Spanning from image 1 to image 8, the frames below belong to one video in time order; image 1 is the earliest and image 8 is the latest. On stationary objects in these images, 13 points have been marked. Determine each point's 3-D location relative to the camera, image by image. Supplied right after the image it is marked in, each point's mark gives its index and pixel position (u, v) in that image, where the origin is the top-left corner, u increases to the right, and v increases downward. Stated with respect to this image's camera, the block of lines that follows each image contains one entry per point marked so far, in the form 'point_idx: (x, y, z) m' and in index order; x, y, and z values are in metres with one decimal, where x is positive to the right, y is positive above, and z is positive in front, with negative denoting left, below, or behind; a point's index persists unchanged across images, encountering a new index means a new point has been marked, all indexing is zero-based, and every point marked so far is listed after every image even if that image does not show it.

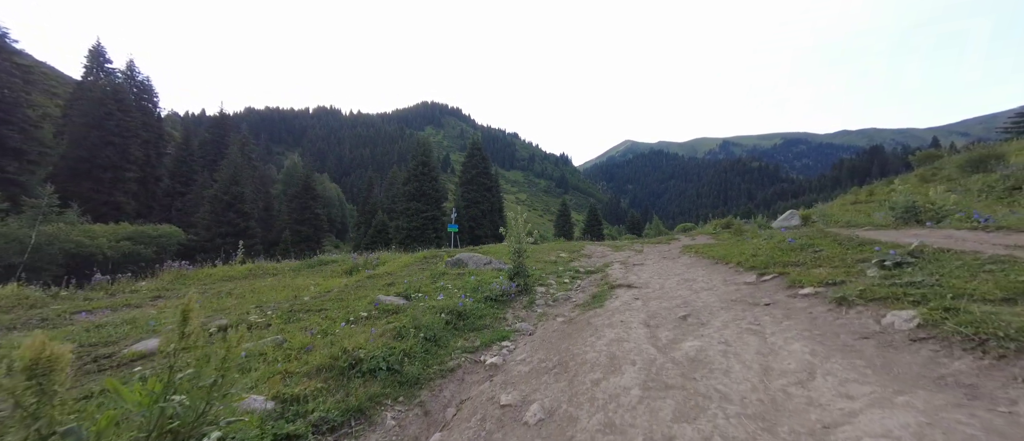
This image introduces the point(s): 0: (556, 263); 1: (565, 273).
0: (+1.6, -1.8, +12.8) m
1: (+1.7, -1.8, +10.7) m
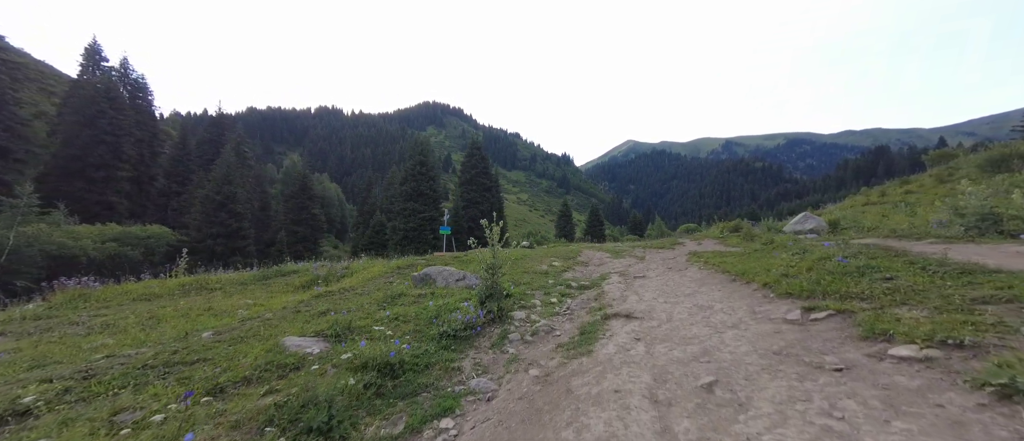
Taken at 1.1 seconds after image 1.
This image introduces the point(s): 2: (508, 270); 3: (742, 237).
0: (+1.1, -2.0, +11.3) m
1: (+1.2, -2.0, +9.2) m
2: (-0.2, -1.8, +11.5) m
3: (+14.2, -1.0, +19.8) m
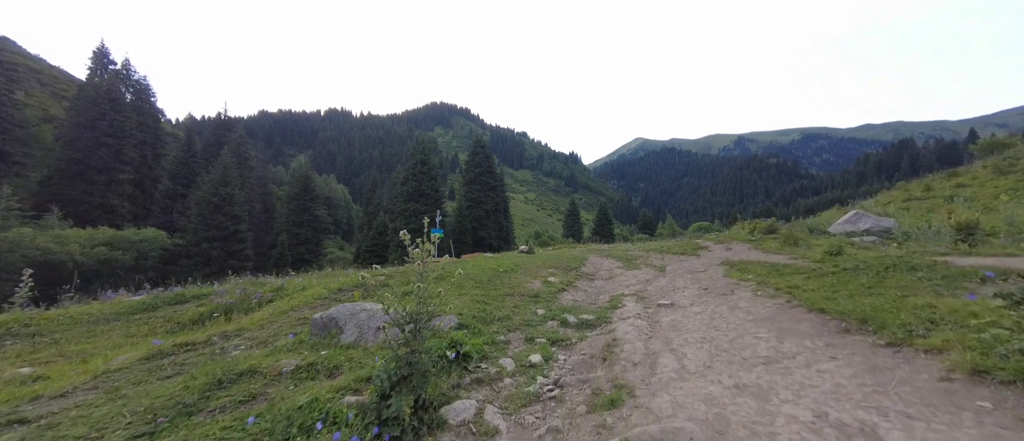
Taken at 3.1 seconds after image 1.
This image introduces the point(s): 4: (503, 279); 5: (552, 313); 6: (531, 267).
0: (+0.6, -2.1, +8.4) m
1: (+0.6, -2.1, +6.3) m
2: (-0.7, -2.0, +8.6) m
3: (+13.8, -1.0, +16.5) m
4: (-0.5, -2.7, +13.4) m
5: (+0.9, -2.1, +7.4) m
6: (+0.8, -2.5, +15.5) m
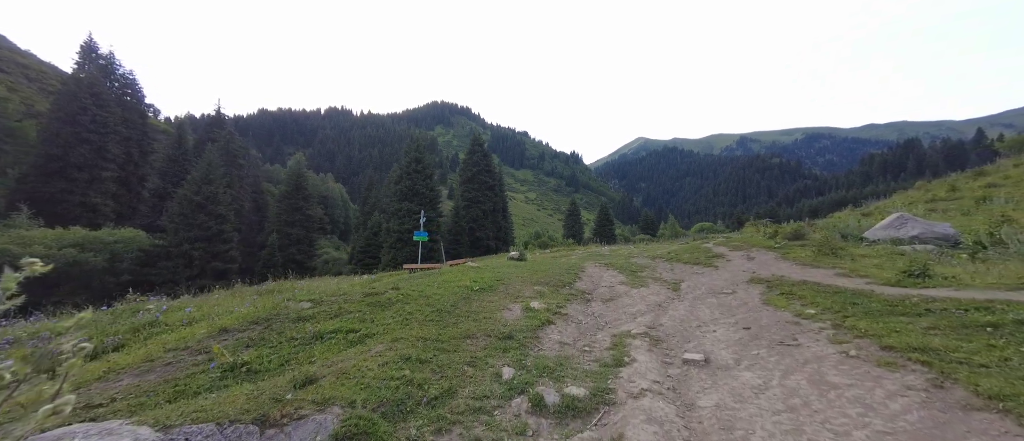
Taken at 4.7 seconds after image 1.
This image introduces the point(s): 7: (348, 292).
0: (-0.2, -2.3, +5.8) m
1: (-0.2, -2.3, +3.7) m
2: (-1.5, -2.1, +6.0) m
3: (+13.1, -1.2, +13.9) m
4: (-1.3, -2.9, +10.8) m
5: (+0.2, -2.3, +4.8) m
6: (+0.1, -2.7, +12.9) m
7: (-6.0, -2.7, +11.5) m
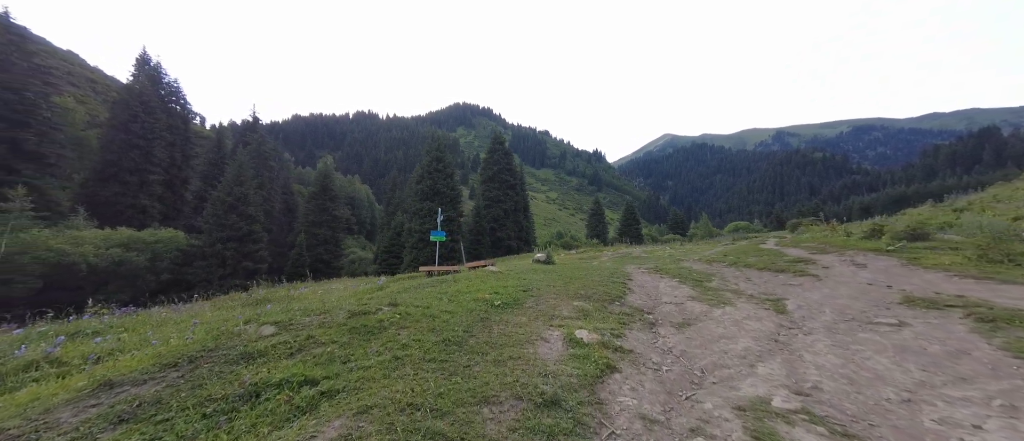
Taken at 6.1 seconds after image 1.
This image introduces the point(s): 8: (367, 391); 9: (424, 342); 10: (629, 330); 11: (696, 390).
0: (+0.3, -2.1, +3.0) m
1: (+0.2, -2.1, +0.9) m
2: (-0.9, -2.0, +3.3) m
3: (+14.2, -1.0, +10.2) m
4: (-0.4, -2.7, +8.1) m
5: (+0.6, -2.1, +2.0) m
6: (+1.1, -2.6, +10.1) m
7: (-5.1, -2.5, +9.2) m
8: (-2.3, -2.7, +5.0) m
9: (-1.9, -2.7, +7.1) m
10: (+2.9, -2.7, +7.9) m
11: (+2.7, -2.4, +4.6) m
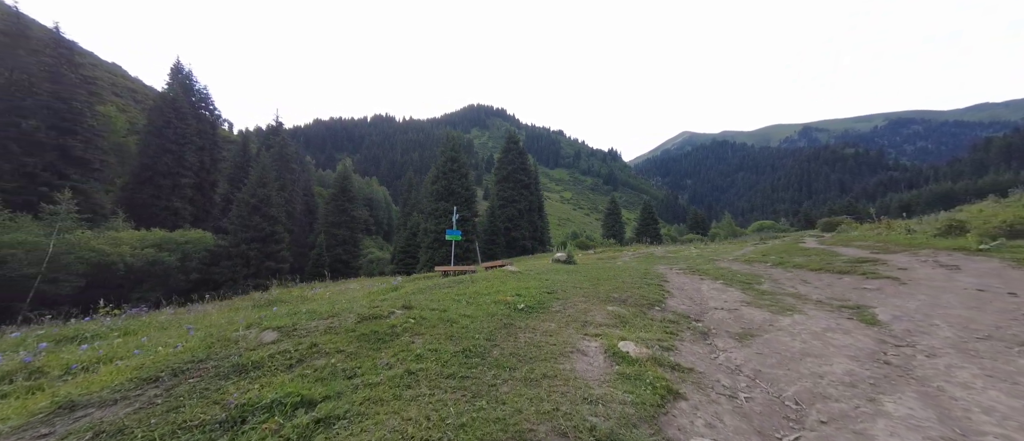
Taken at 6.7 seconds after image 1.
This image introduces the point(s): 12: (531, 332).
0: (+0.7, -2.0, +1.9) m
1: (+0.5, -2.0, -0.1) m
2: (-0.5, -1.8, +2.3) m
3: (+14.9, -0.8, +8.5) m
4: (+0.3, -2.6, +7.0) m
5: (+1.0, -2.0, +1.0) m
6: (+1.9, -2.4, +9.0) m
7: (-4.4, -2.4, +8.4) m
8: (-1.8, -2.5, +4.1) m
9: (-1.3, -2.5, +6.2) m
10: (+3.5, -2.5, +6.7) m
11: (+3.1, -2.2, +3.4) m
12: (+0.4, -2.6, +7.5) m
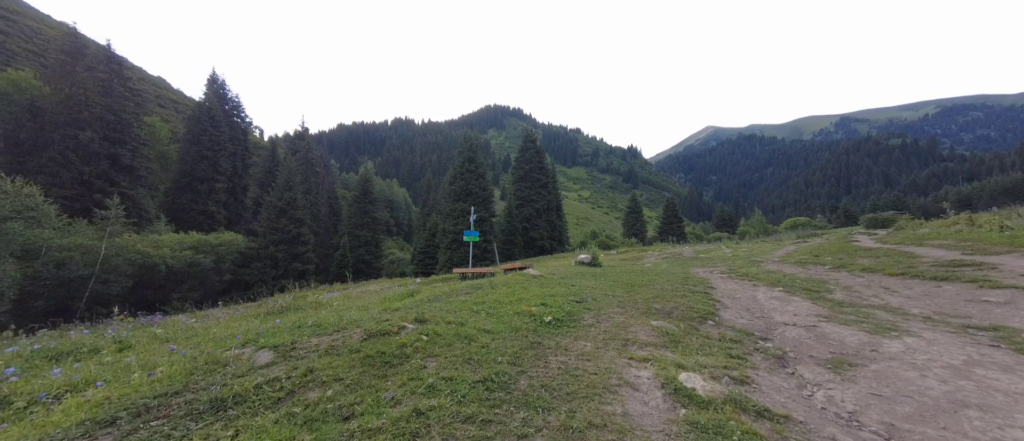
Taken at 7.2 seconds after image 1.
0: (+1.0, -2.0, +0.7) m
1: (+0.6, -2.0, -1.3) m
2: (-0.3, -1.9, +1.2) m
3: (+15.5, -0.7, +6.4) m
4: (+0.8, -2.6, +5.9) m
5: (+1.2, -2.0, -0.3) m
6: (+2.5, -2.4, +7.7) m
7: (-3.7, -2.5, +7.5) m
8: (-1.4, -2.6, +3.0) m
9: (-0.8, -2.6, +5.1) m
10: (+4.0, -2.5, +5.3) m
11: (+3.5, -2.2, +2.1) m
12: (+1.0, -2.6, +6.3) m
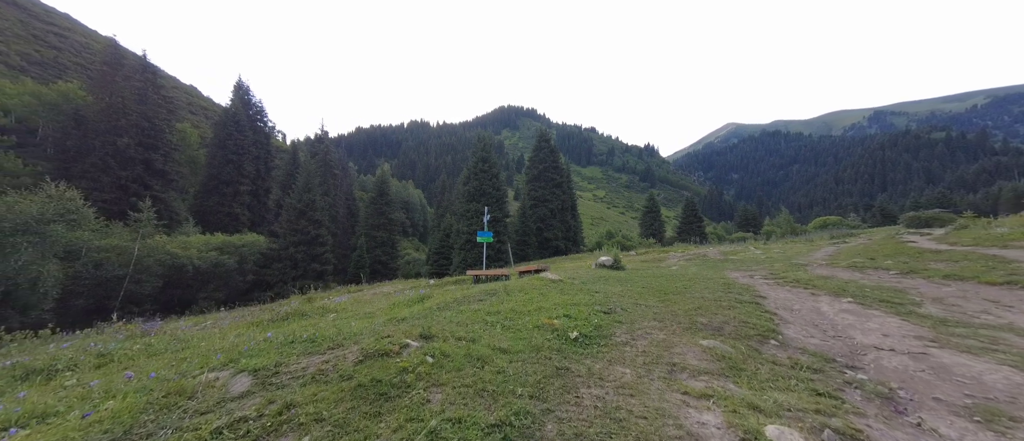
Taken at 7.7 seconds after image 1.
0: (+1.1, -2.0, -0.5) m
1: (+0.6, -2.0, -2.5) m
2: (-0.1, -1.9, 0.0) m
3: (+15.8, -0.6, +4.5) m
4: (+1.2, -2.6, +4.7) m
5: (+1.2, -2.0, -1.5) m
6: (+3.0, -2.4, +6.5) m
7: (-3.3, -2.5, +6.5) m
8: (-1.2, -2.5, +2.0) m
9: (-0.5, -2.6, +4.0) m
10: (+4.3, -2.5, +4.0) m
11: (+3.6, -2.2, +0.8) m
12: (+1.4, -2.6, +5.1) m
